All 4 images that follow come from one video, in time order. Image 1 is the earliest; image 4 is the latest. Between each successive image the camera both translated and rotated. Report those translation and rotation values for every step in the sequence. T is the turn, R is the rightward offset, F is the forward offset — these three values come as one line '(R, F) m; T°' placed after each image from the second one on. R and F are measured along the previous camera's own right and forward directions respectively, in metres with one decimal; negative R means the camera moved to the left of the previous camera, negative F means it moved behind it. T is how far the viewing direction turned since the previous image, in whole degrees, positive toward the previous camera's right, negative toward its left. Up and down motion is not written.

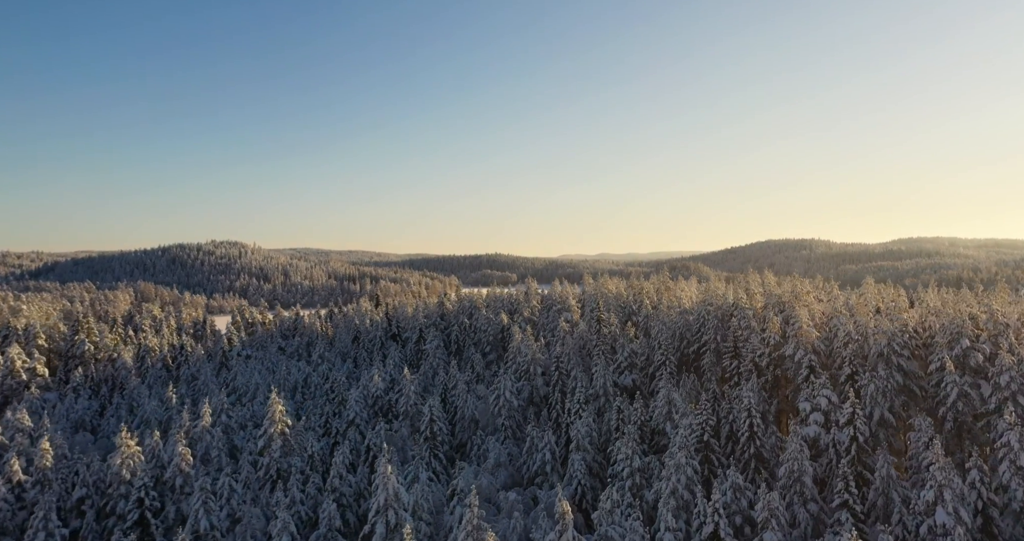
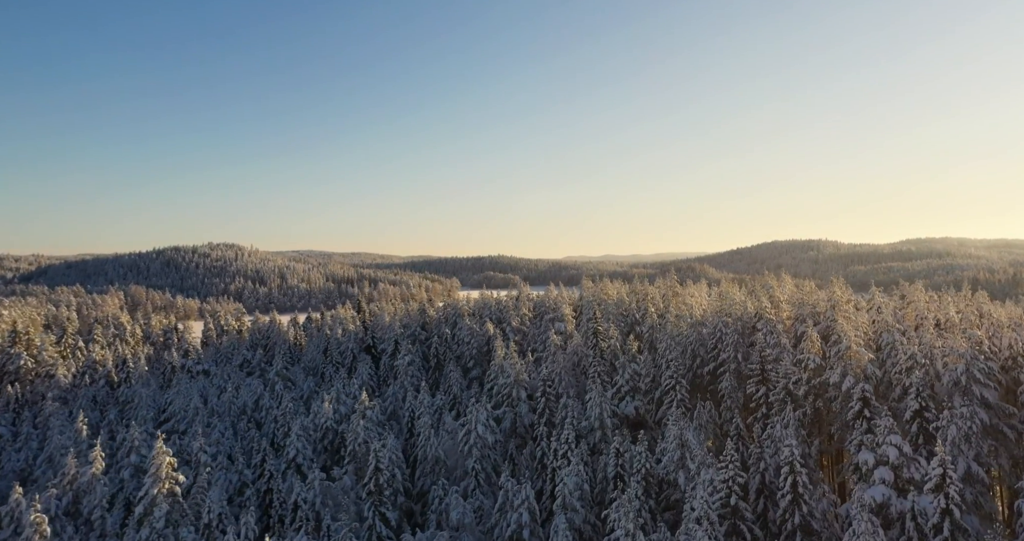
(+1.9, +9.2) m; 0°
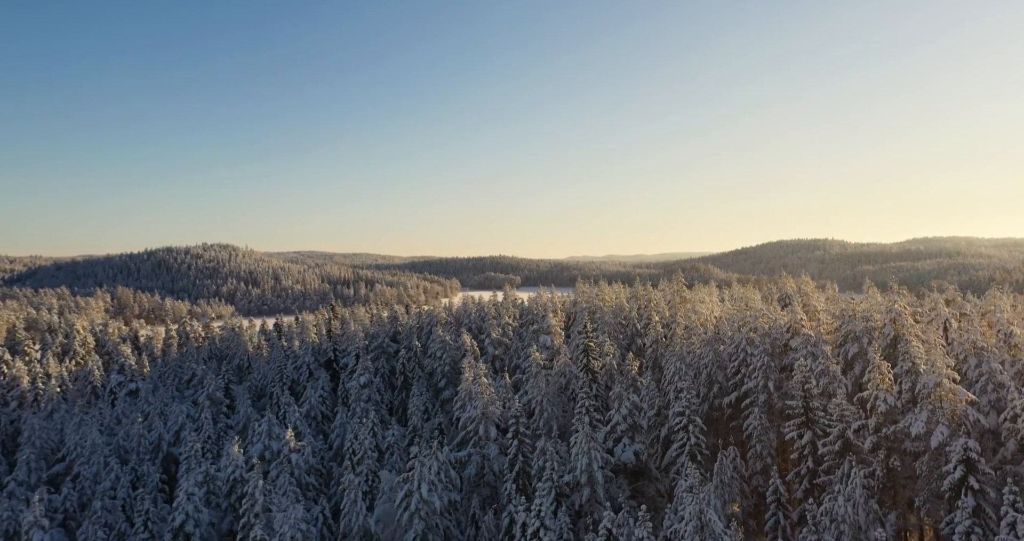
(+2.3, +10.2) m; 0°
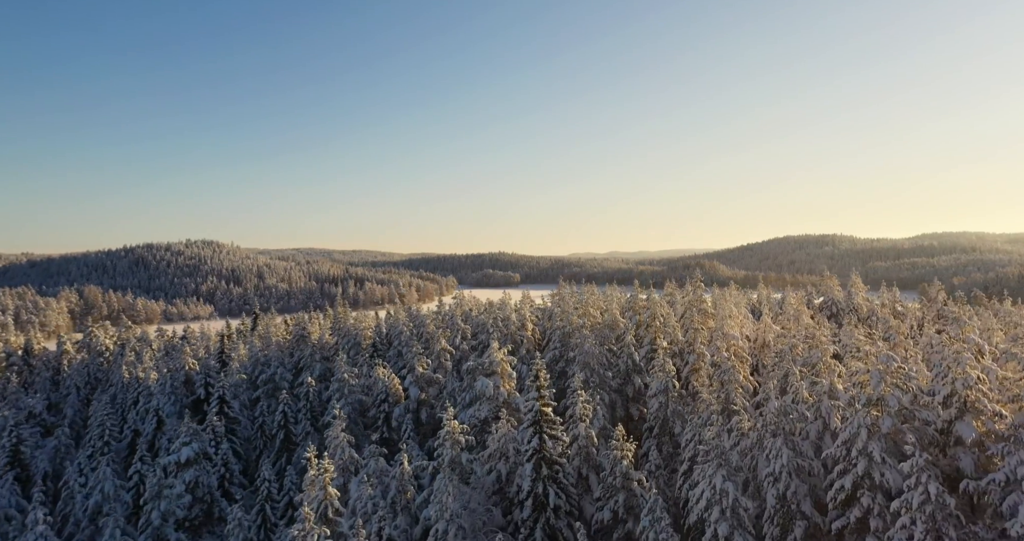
(+4.4, +20.1) m; 0°
